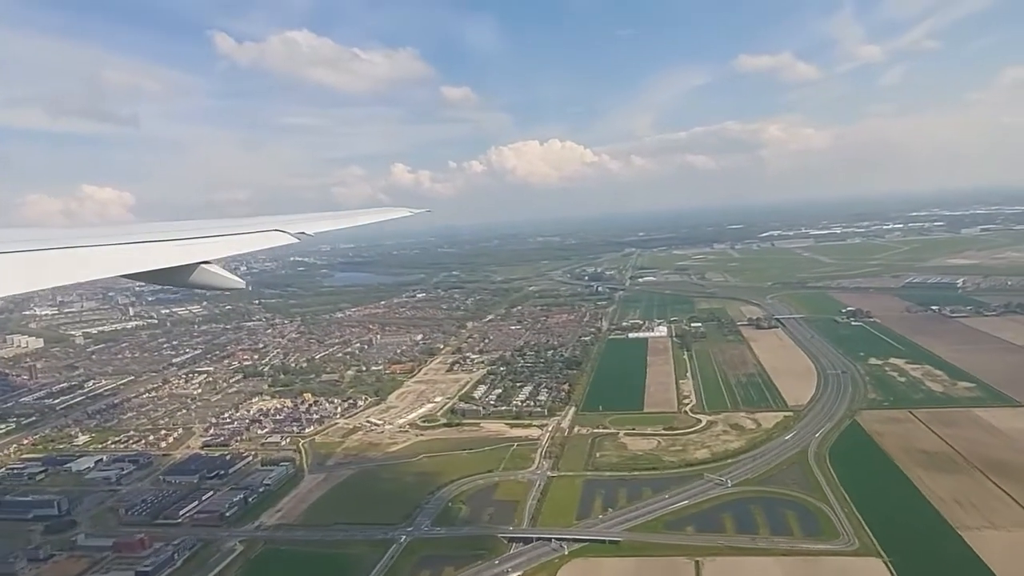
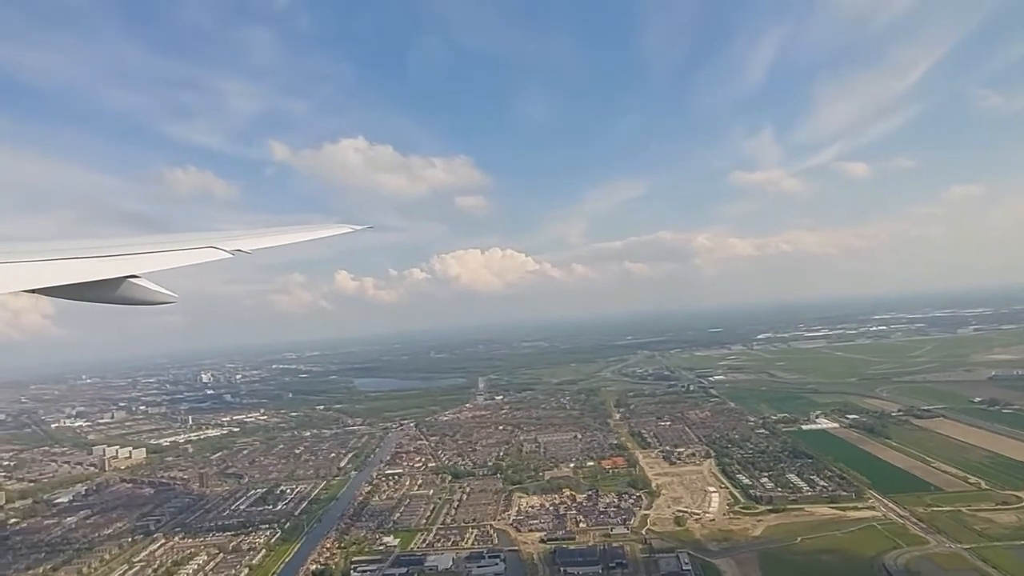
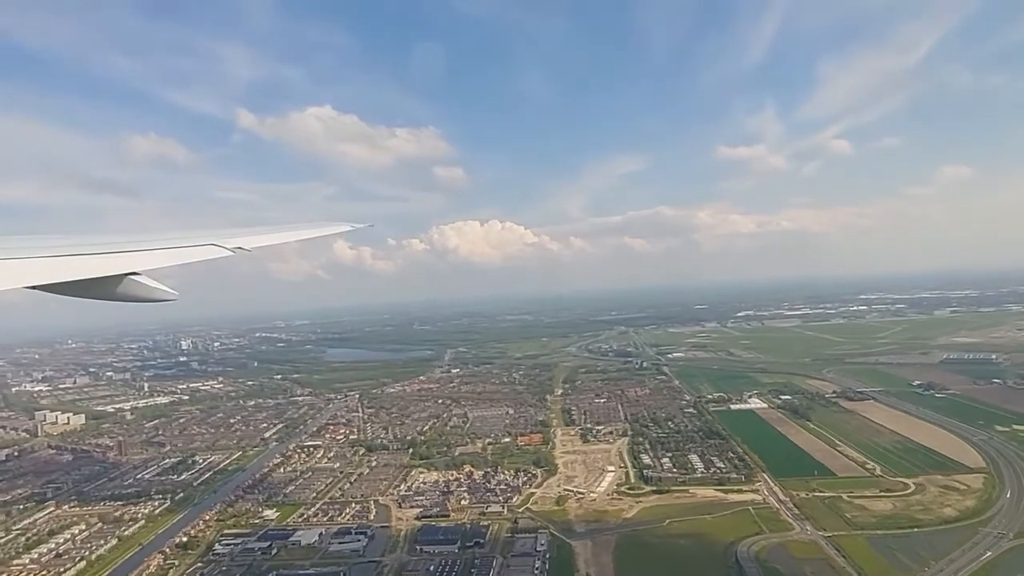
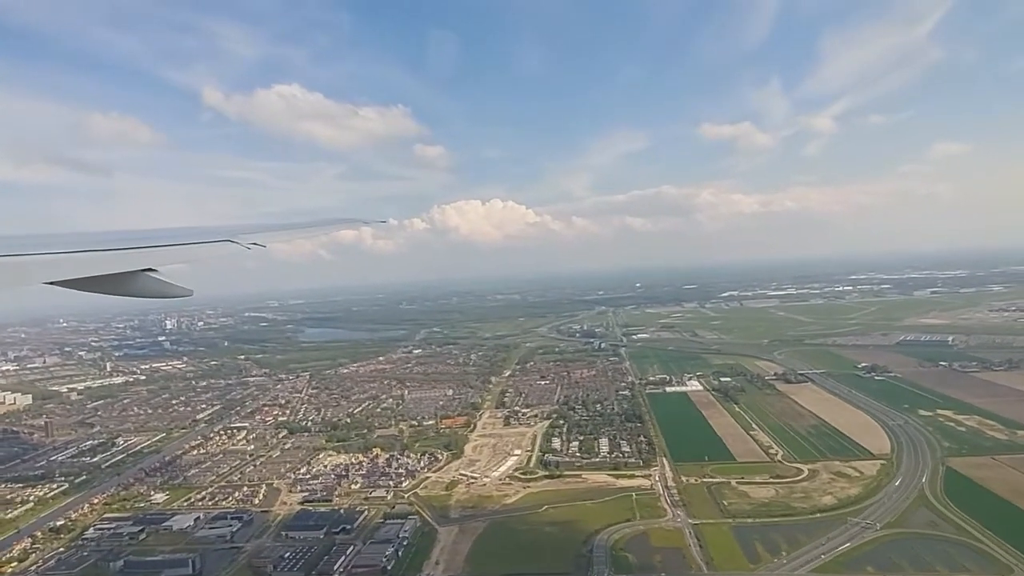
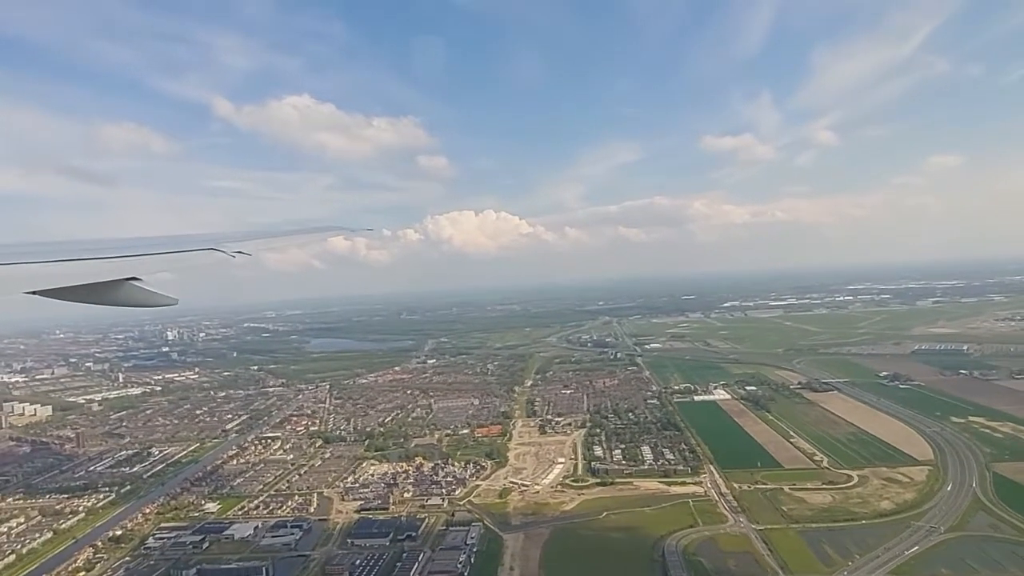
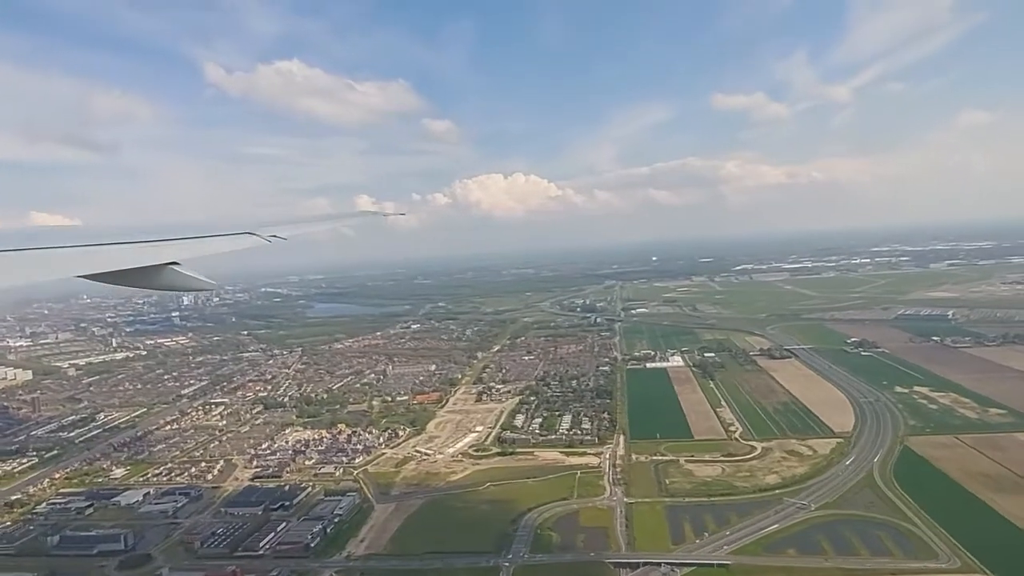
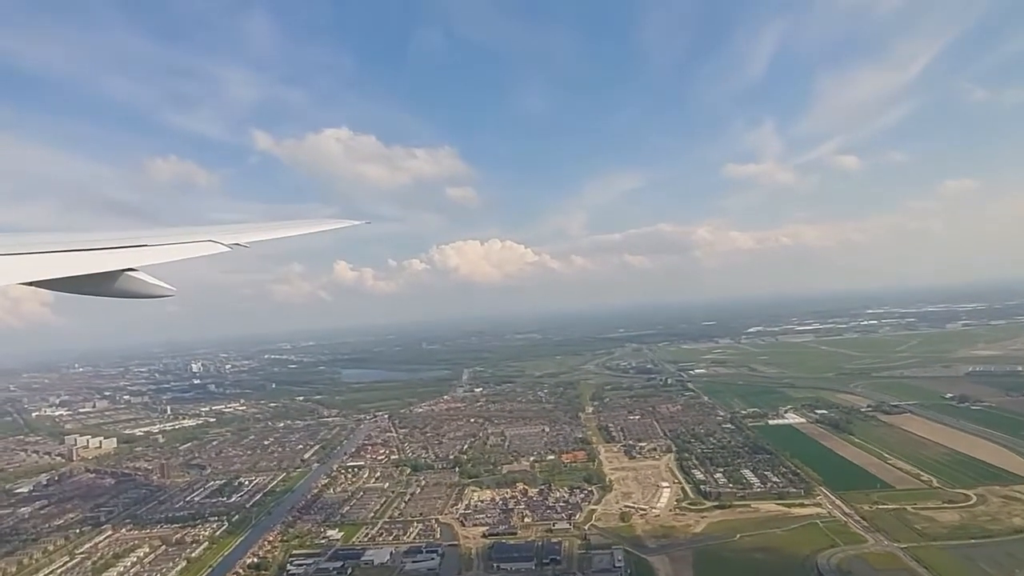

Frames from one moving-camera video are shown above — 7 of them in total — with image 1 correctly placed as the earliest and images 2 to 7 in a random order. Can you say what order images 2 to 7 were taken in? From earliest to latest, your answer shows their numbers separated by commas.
6, 4, 5, 3, 7, 2
